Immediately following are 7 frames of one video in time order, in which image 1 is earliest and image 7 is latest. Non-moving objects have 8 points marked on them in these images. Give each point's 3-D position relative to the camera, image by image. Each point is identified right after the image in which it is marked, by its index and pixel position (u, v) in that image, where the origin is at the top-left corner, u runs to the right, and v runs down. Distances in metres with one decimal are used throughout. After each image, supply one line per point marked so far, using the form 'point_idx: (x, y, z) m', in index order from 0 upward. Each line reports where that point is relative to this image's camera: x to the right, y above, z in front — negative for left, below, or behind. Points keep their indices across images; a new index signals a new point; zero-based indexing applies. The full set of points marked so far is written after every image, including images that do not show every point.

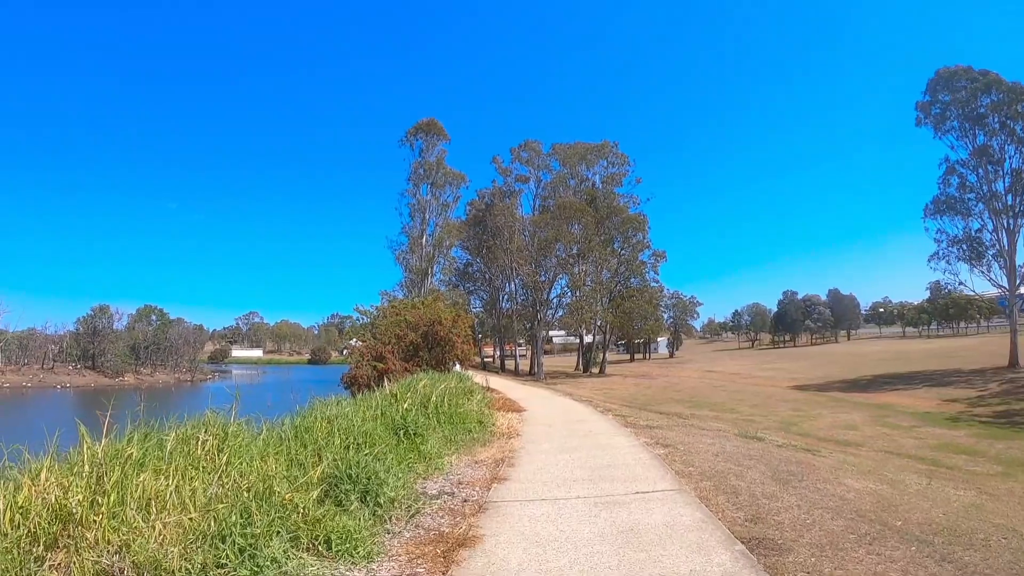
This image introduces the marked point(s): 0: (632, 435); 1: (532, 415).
0: (+1.8, -2.2, +9.5) m
1: (+0.4, -2.7, +13.6) m
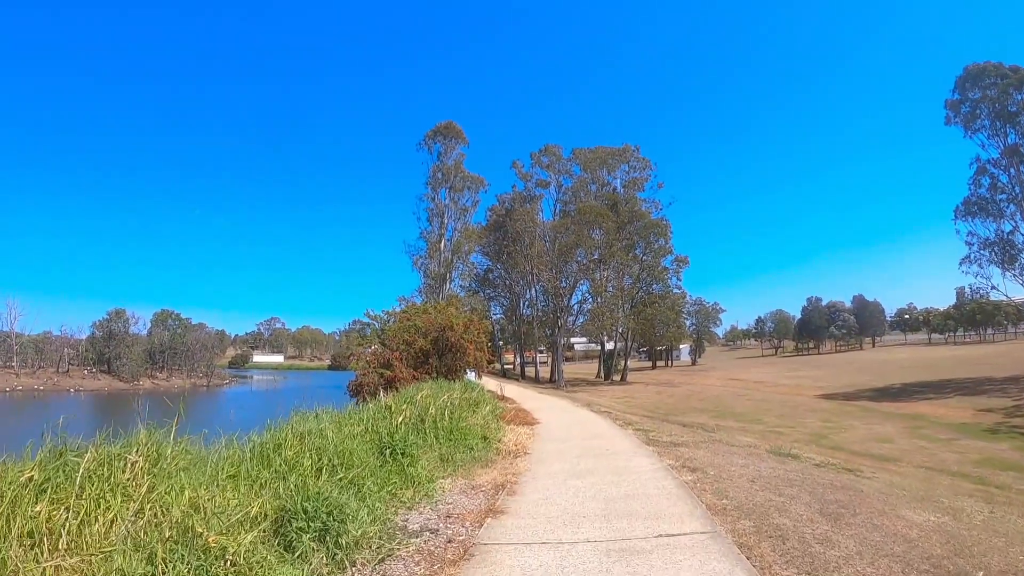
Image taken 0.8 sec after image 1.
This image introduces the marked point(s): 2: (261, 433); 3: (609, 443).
0: (+1.9, -2.2, +8.3) m
1: (+0.6, -2.8, +12.5) m
2: (-3.0, -1.7, +7.4) m
3: (+1.5, -2.4, +9.6) m
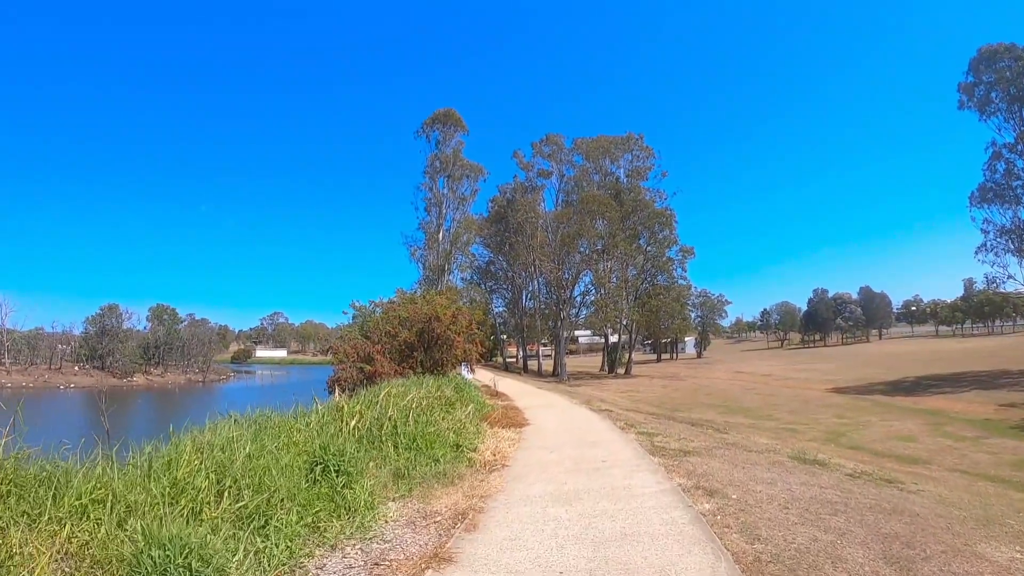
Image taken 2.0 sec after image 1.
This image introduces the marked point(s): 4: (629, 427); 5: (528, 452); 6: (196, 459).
0: (+1.6, -1.9, +6.8) m
1: (+0.4, -2.5, +10.9) m
2: (-3.3, -1.5, +5.8) m
3: (+1.2, -2.1, +8.0) m
4: (+2.1, -2.5, +11.7) m
5: (+0.2, -2.2, +8.6) m
6: (-2.7, -1.5, +5.5) m
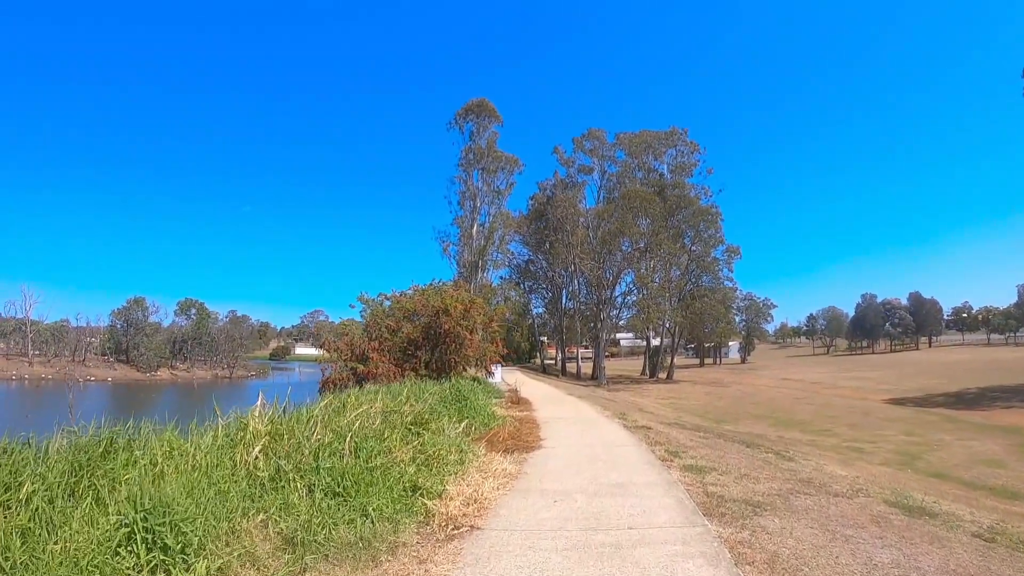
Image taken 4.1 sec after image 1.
0: (+1.3, -1.7, +4.1) m
1: (+0.4, -2.2, +8.3) m
2: (-3.5, -1.2, +3.5) m
3: (+1.0, -1.9, +5.4) m
4: (+2.2, -2.3, +8.9) m
5: (+0.1, -2.0, +6.0) m
6: (-3.0, -1.2, +3.0) m
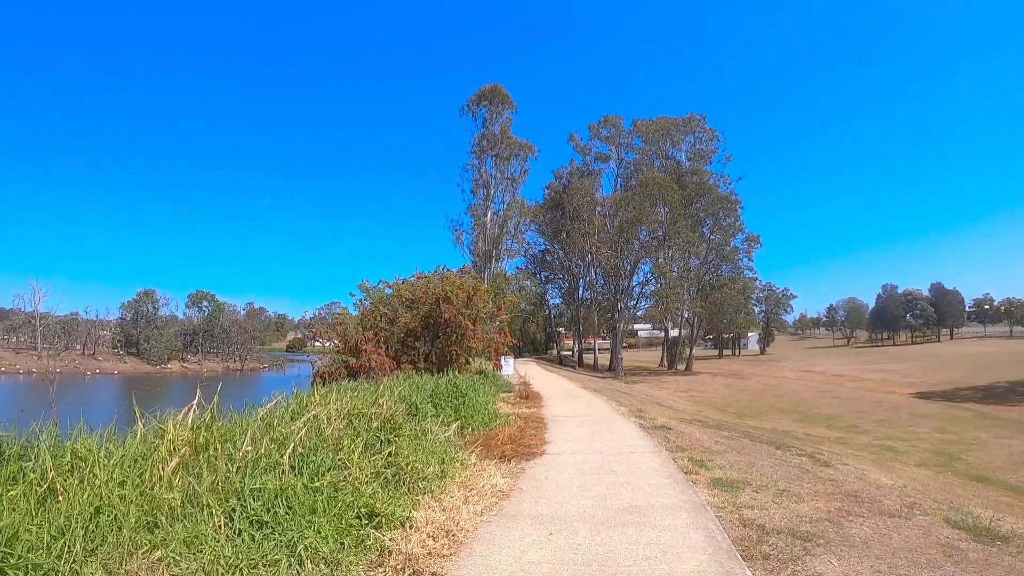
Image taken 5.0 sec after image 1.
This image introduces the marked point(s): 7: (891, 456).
0: (+1.2, -1.6, +2.9) m
1: (+0.4, -2.0, +7.1) m
2: (-3.7, -1.0, +2.4) m
3: (+0.9, -1.7, +4.2) m
4: (+2.1, -2.1, +7.7) m
5: (0.0, -1.8, +4.8) m
6: (-3.2, -1.0, +1.9) m
7: (+11.9, -5.2, +19.8) m
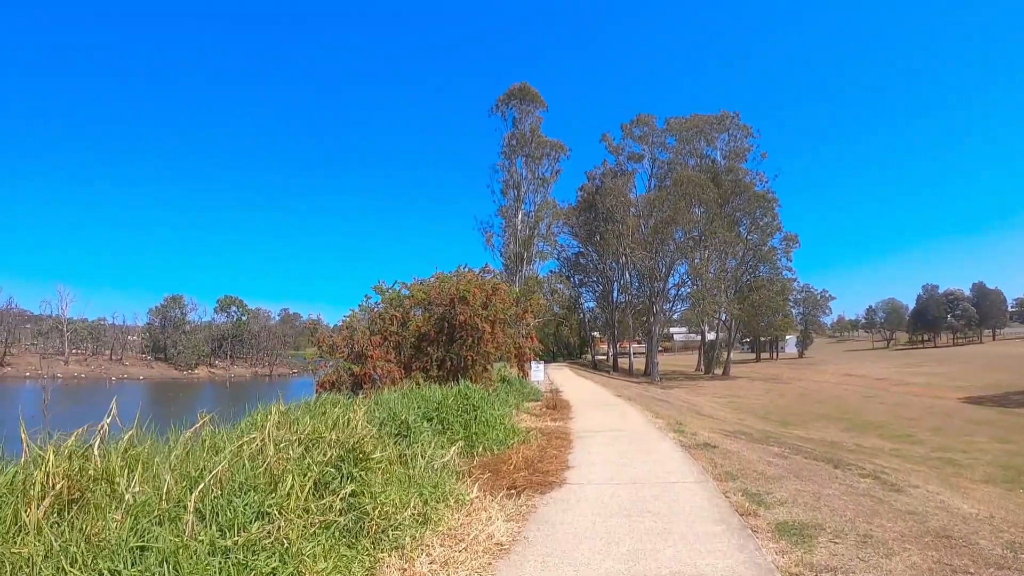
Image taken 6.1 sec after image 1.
0: (+1.0, -1.5, +1.5) m
1: (+0.4, -1.9, +5.7) m
2: (-3.9, -1.0, +1.2) m
3: (+0.8, -1.6, +2.8) m
4: (+2.3, -2.0, +6.2) m
5: (0.0, -1.7, +3.4) m
6: (-3.4, -1.0, +0.8) m
7: (+12.6, -5.1, +17.8) m
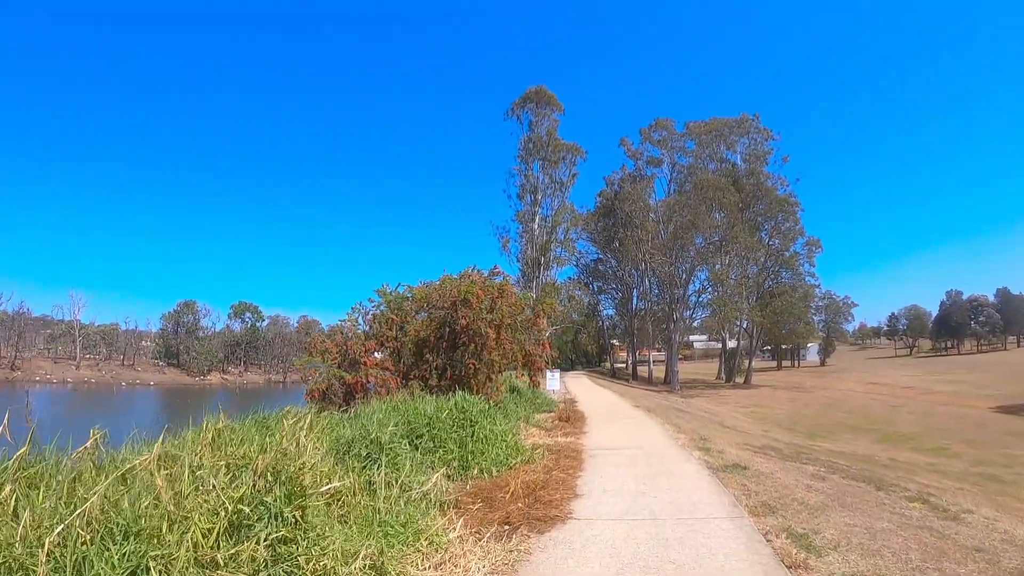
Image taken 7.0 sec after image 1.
0: (+0.8, -1.4, +0.4) m
1: (+0.4, -1.9, +4.7) m
2: (-4.1, -0.9, +0.3) m
3: (+0.7, -1.5, +1.7) m
4: (+2.2, -2.0, +5.1) m
5: (-0.2, -1.7, +2.4) m
6: (-3.6, -0.9, -0.2) m
7: (+12.9, -5.2, +16.4) m
